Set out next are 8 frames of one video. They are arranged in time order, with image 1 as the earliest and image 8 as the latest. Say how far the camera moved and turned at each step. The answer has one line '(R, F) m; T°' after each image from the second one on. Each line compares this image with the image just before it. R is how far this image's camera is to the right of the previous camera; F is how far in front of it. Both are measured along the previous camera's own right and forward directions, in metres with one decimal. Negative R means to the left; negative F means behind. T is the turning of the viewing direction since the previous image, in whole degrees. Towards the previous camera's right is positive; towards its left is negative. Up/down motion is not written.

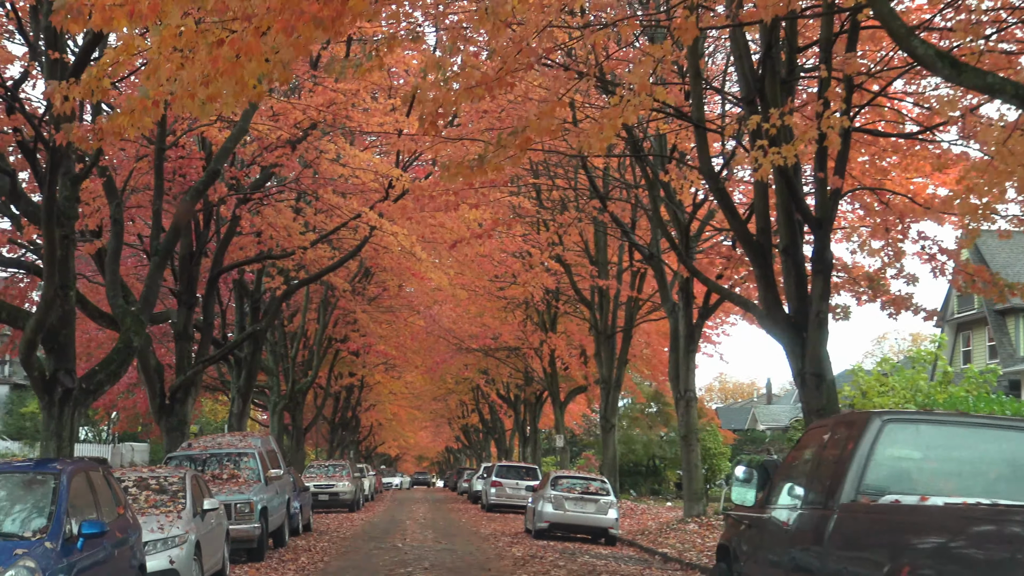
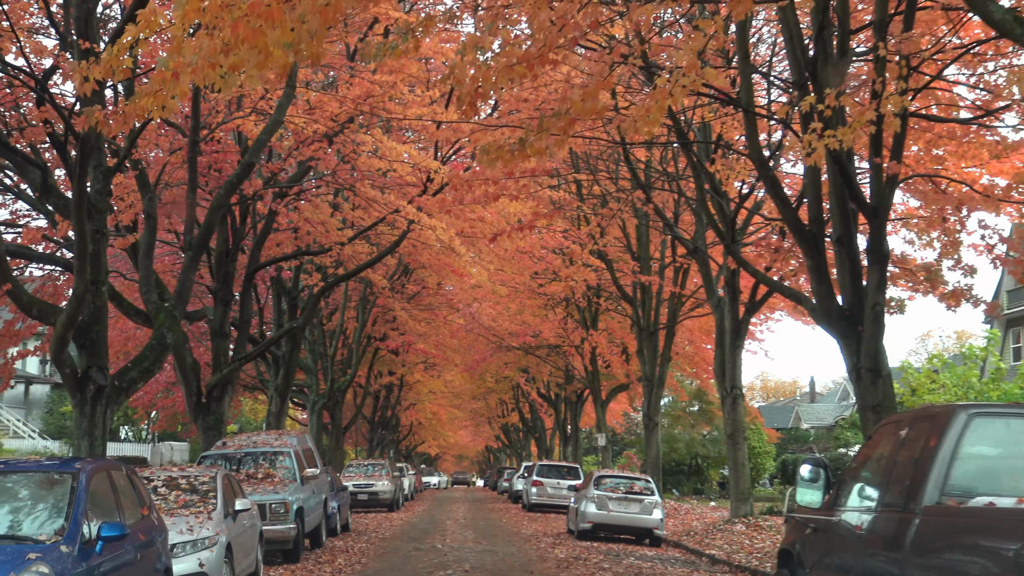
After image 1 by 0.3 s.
(0.0, +0.4) m; -2°
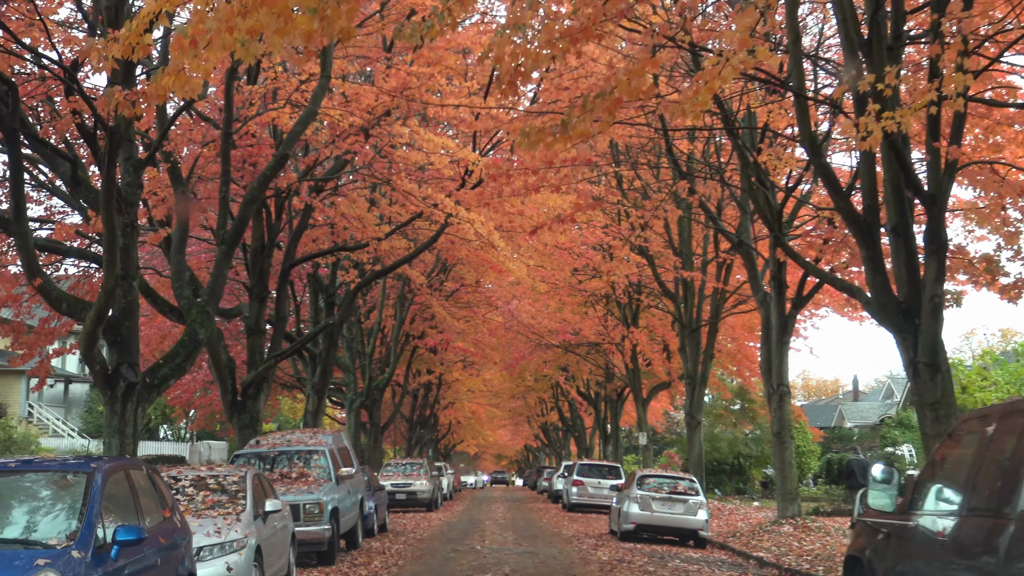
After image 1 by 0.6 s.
(0.0, +0.4) m; -2°
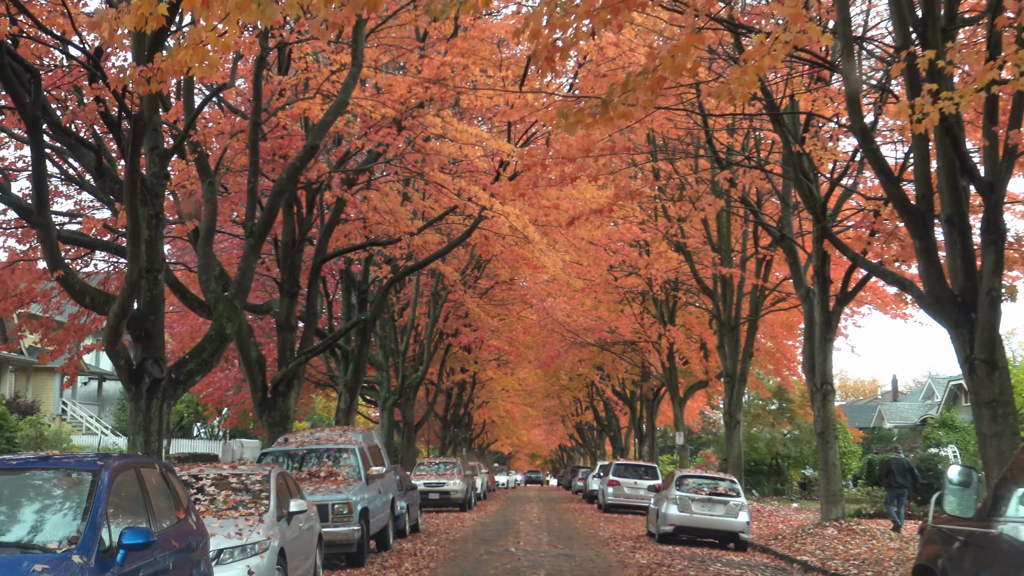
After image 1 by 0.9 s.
(0.0, +0.4) m; -1°
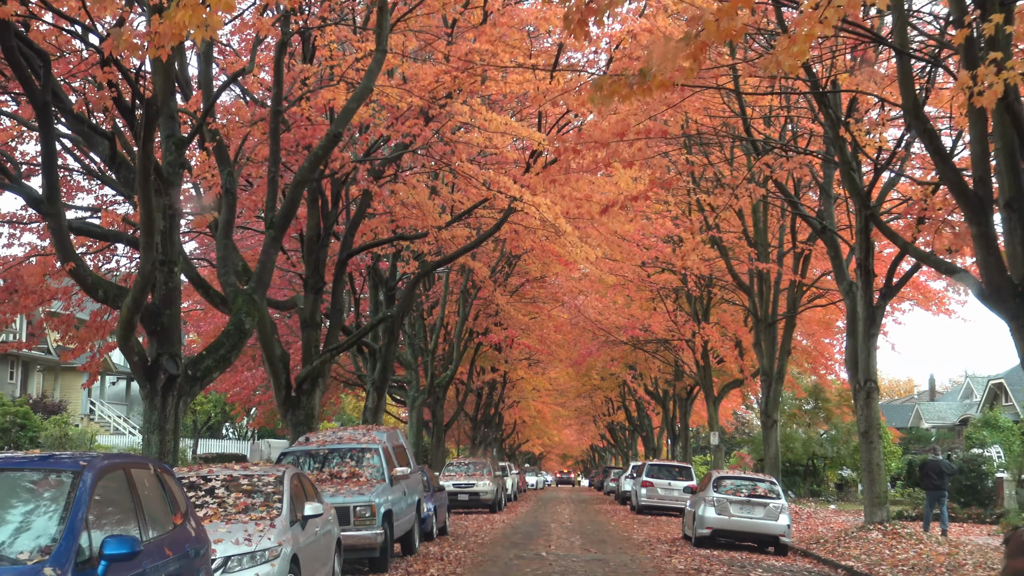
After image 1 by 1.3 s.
(0.0, +0.5) m; -1°
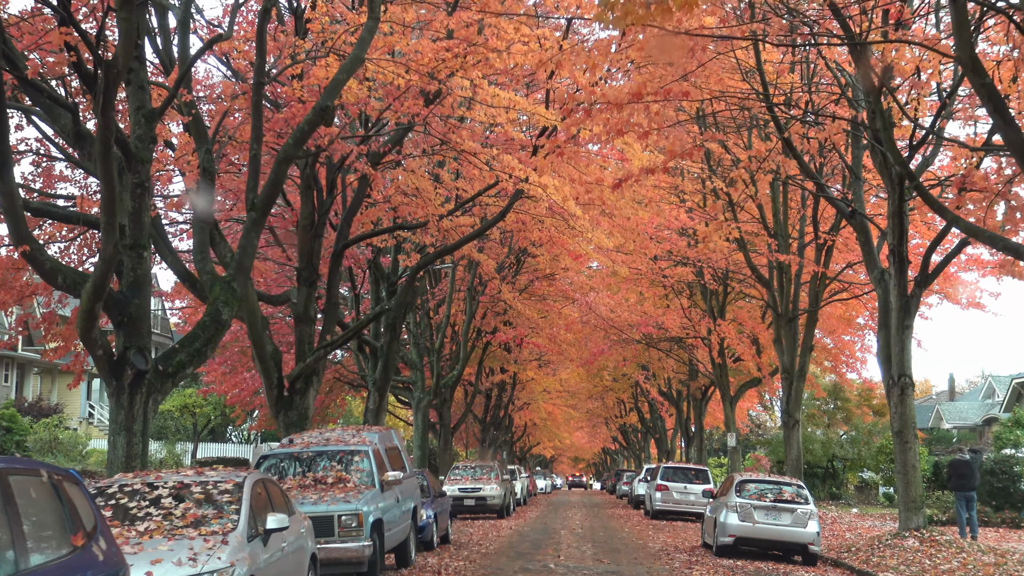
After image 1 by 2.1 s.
(+0.1, +1.1) m; 0°
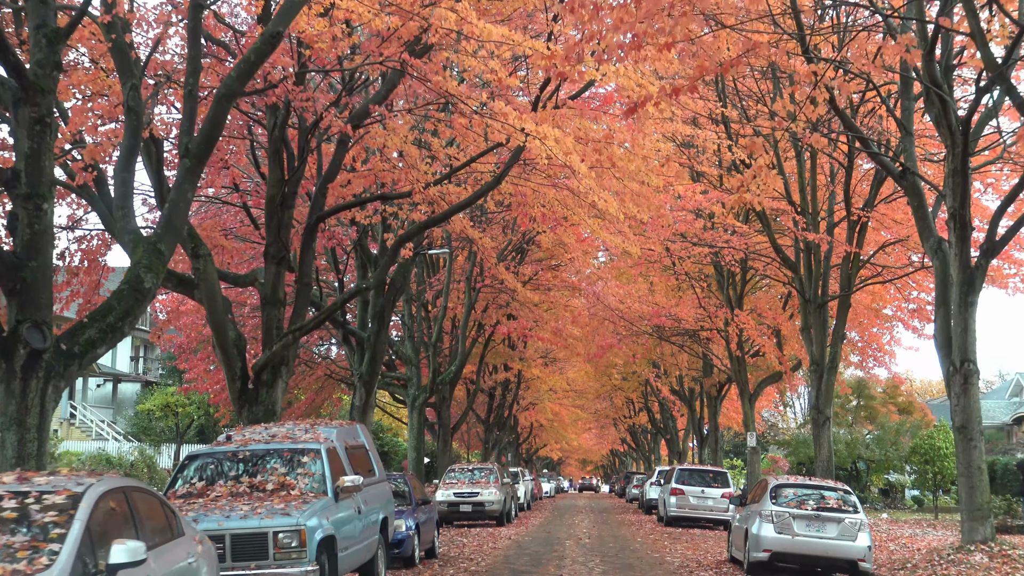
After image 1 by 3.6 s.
(+0.1, +2.0) m; 0°
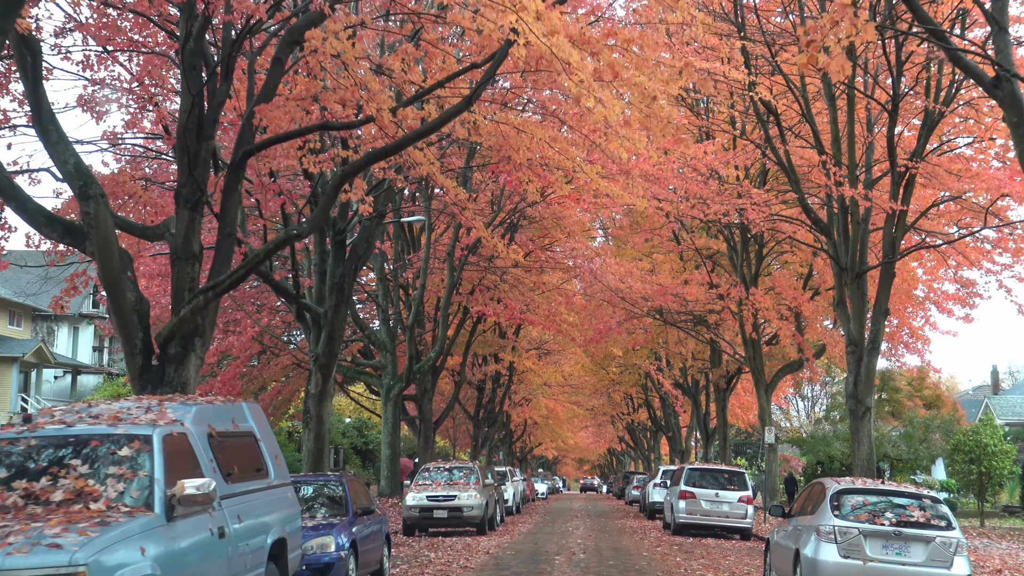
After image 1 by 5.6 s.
(+0.2, +2.9) m; 0°
